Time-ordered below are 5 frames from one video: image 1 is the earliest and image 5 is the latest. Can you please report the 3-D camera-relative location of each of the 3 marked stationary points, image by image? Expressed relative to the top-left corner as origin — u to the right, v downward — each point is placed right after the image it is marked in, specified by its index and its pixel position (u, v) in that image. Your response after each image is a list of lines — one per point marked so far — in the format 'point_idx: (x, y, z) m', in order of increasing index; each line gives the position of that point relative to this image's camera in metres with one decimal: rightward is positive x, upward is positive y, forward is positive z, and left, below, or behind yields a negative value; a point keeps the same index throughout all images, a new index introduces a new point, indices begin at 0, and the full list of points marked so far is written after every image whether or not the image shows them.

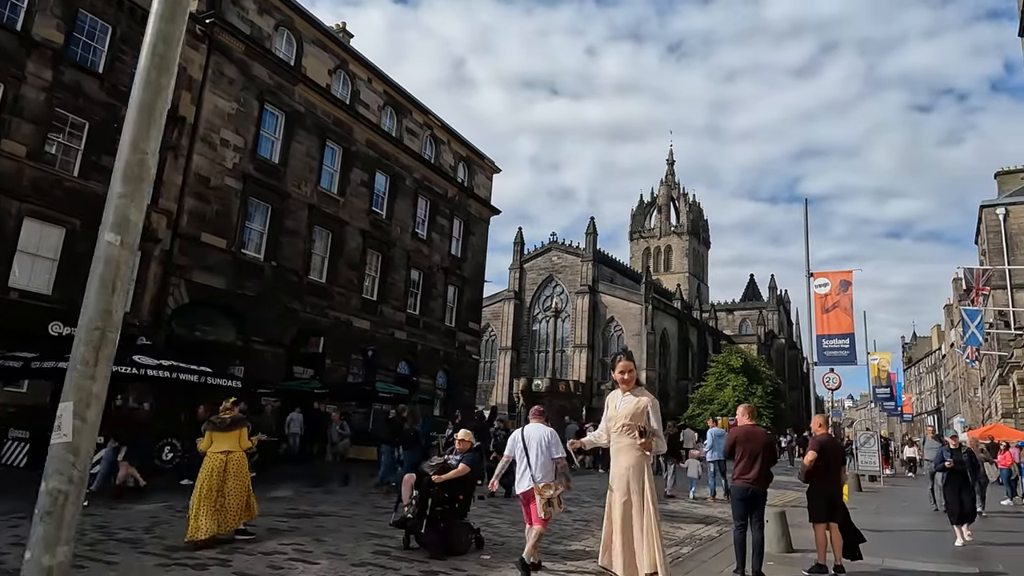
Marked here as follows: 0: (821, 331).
0: (+7.7, -1.0, +16.6) m
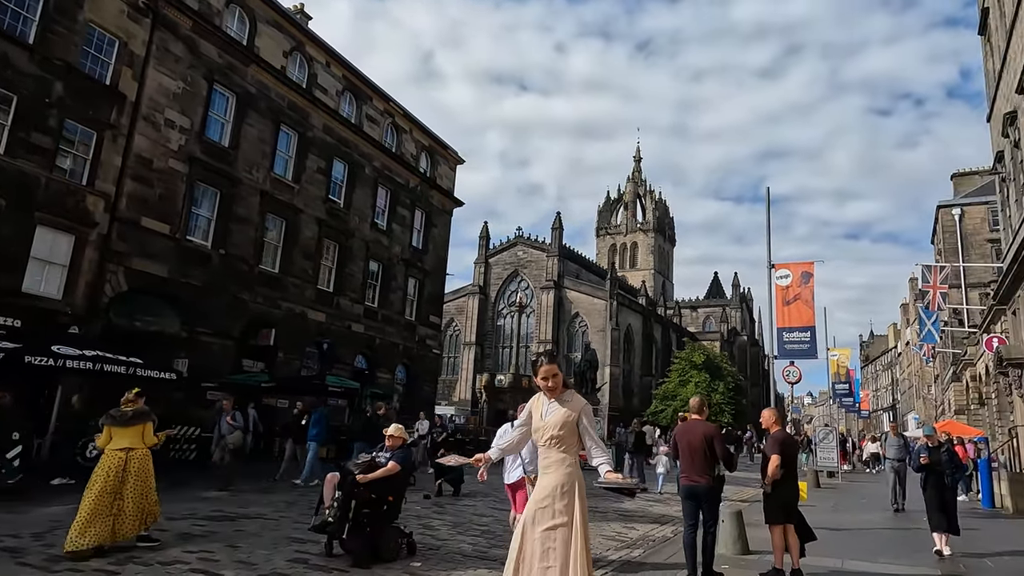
0: (+6.6, -0.9, +16.4) m
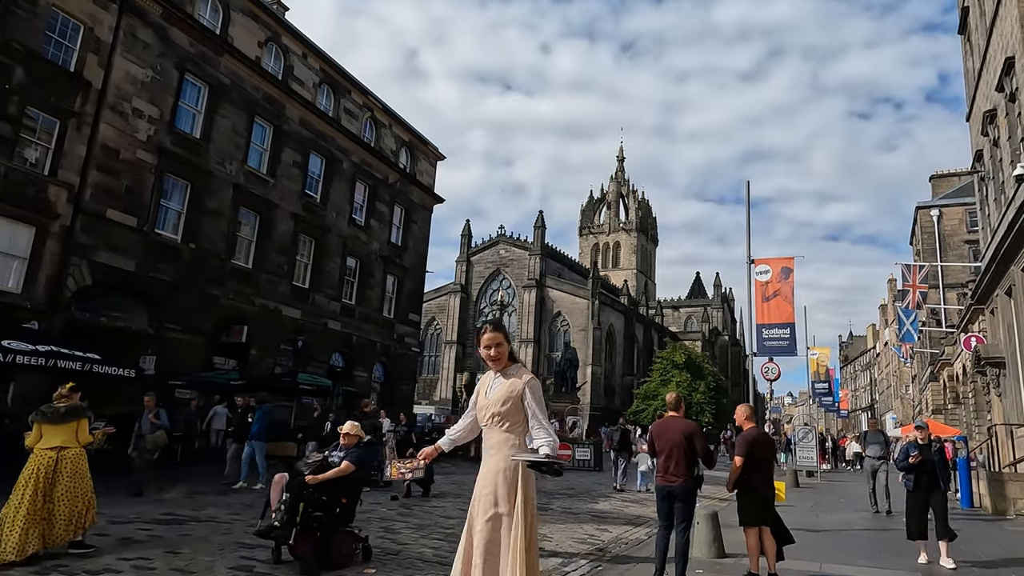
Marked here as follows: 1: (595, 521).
0: (+6.1, -0.8, +16.2) m
1: (+1.1, -3.1, +8.8) m
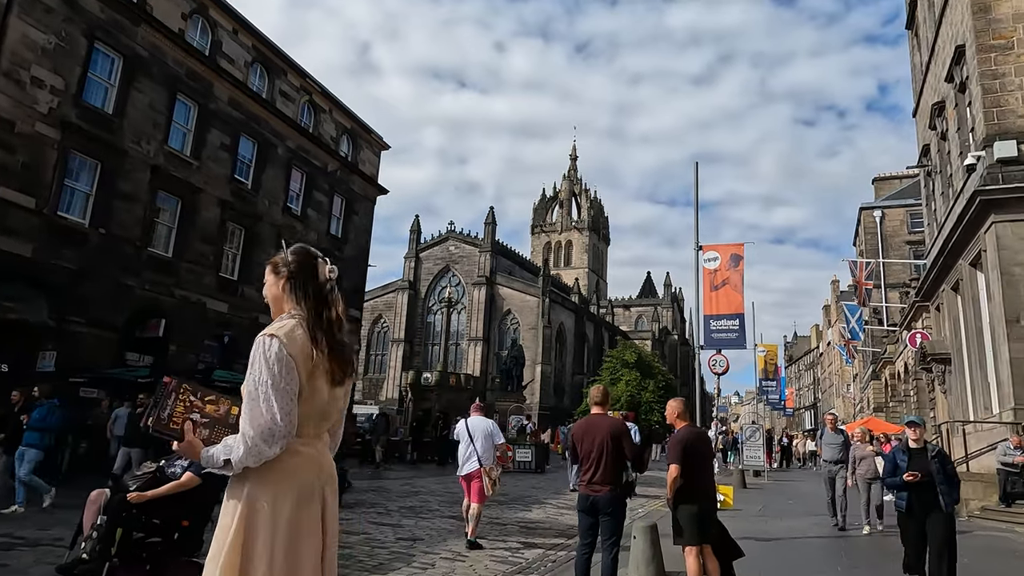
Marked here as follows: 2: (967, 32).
0: (+4.6, -0.6, +15.6) m
1: (+0.1, -2.9, +7.8) m
2: (+10.0, +5.6, +14.5) m
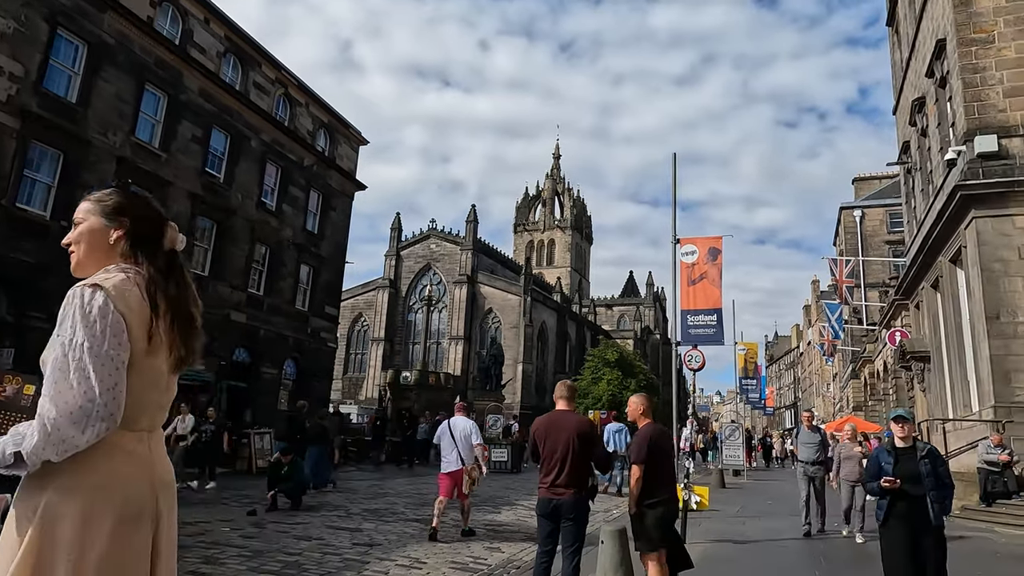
0: (+4.1, -0.6, +15.3) m
1: (-0.3, -2.8, +7.4) m
2: (+9.5, +5.7, +14.4) m
